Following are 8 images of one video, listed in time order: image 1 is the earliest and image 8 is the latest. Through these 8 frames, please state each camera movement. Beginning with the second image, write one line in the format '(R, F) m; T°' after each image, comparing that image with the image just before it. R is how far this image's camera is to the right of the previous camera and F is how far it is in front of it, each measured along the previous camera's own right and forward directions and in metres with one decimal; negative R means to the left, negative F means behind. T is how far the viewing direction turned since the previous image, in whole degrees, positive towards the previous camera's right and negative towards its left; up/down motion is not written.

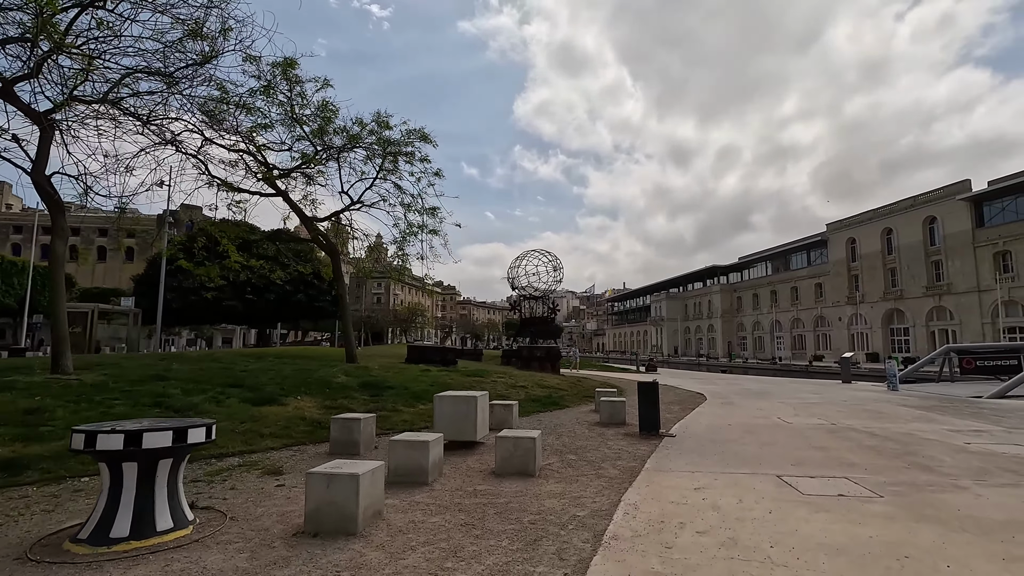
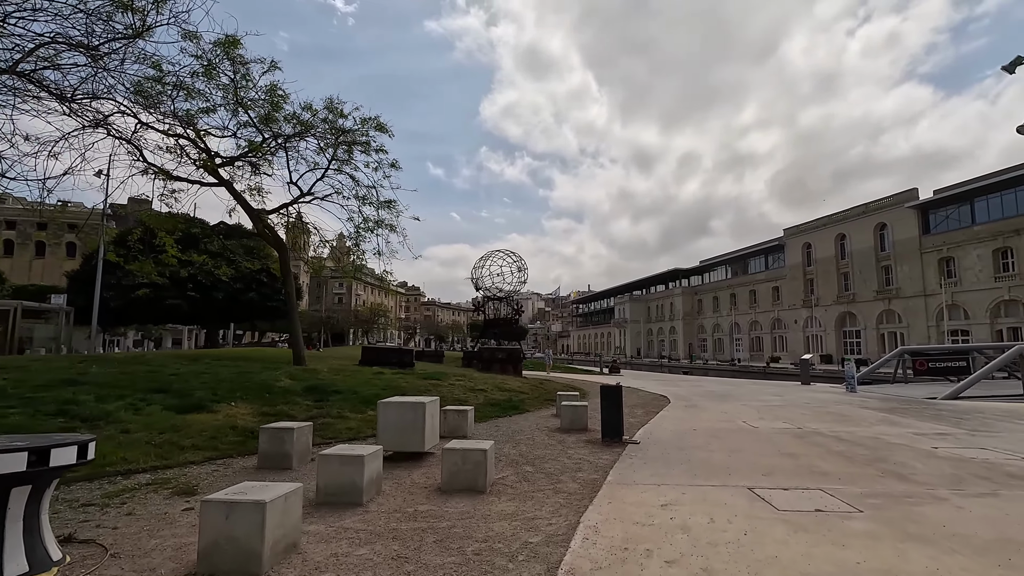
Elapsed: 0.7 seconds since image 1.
(+0.2, +0.7) m; +4°
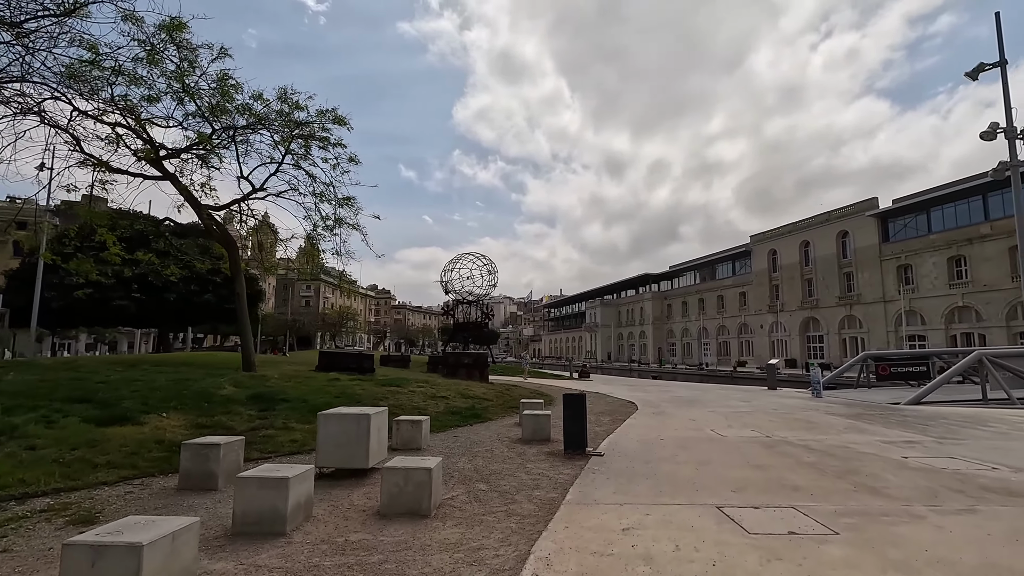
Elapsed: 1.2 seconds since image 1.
(+0.2, +0.6) m; +3°
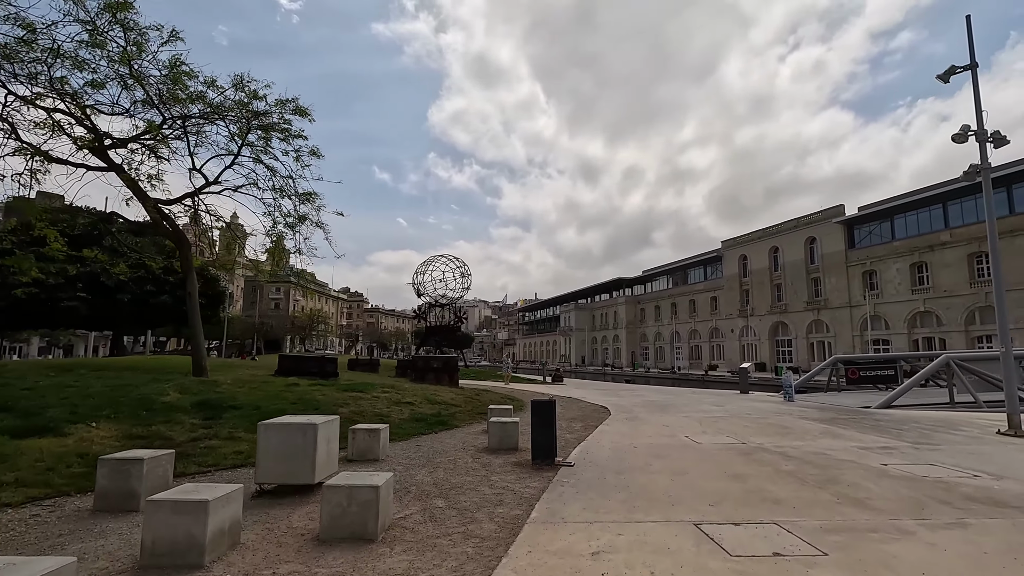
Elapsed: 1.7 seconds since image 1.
(+0.1, +0.5) m; +3°
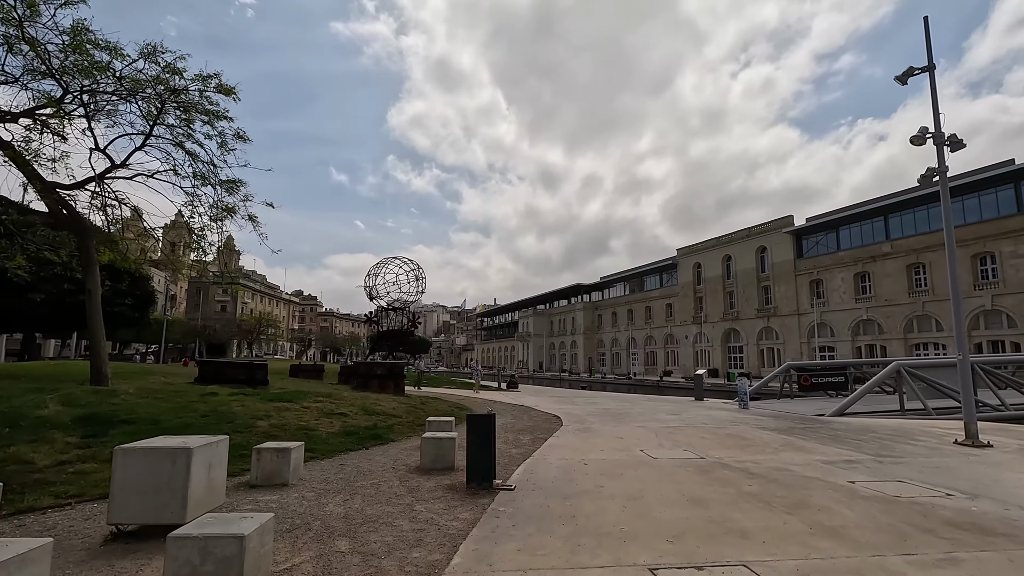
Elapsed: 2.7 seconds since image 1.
(+0.3, +1.0) m; +4°
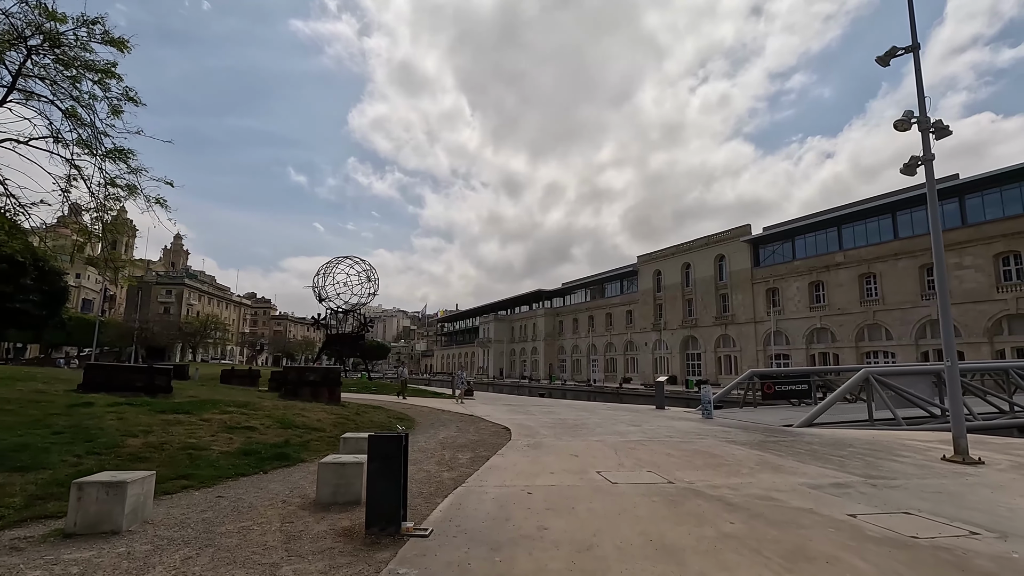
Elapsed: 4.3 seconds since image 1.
(+0.4, +1.6) m; +4°
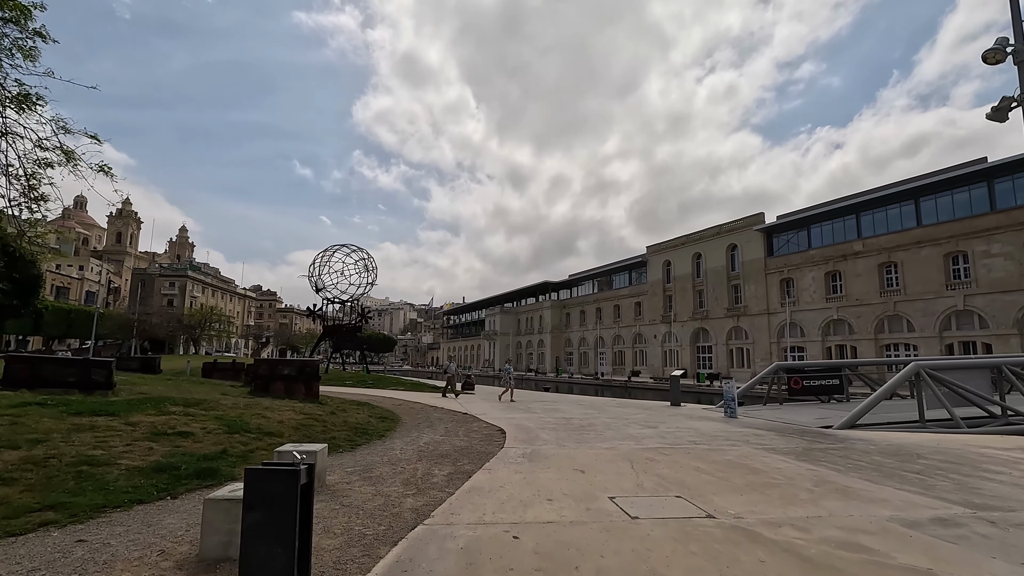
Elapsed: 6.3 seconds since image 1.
(+0.2, +2.0) m; -1°
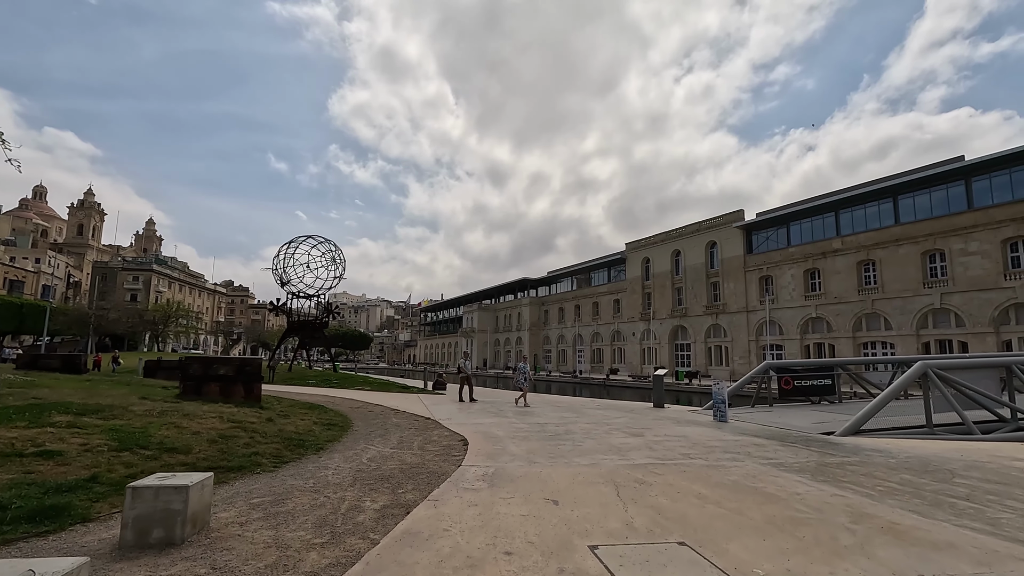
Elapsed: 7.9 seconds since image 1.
(+0.3, +1.7) m; +2°
